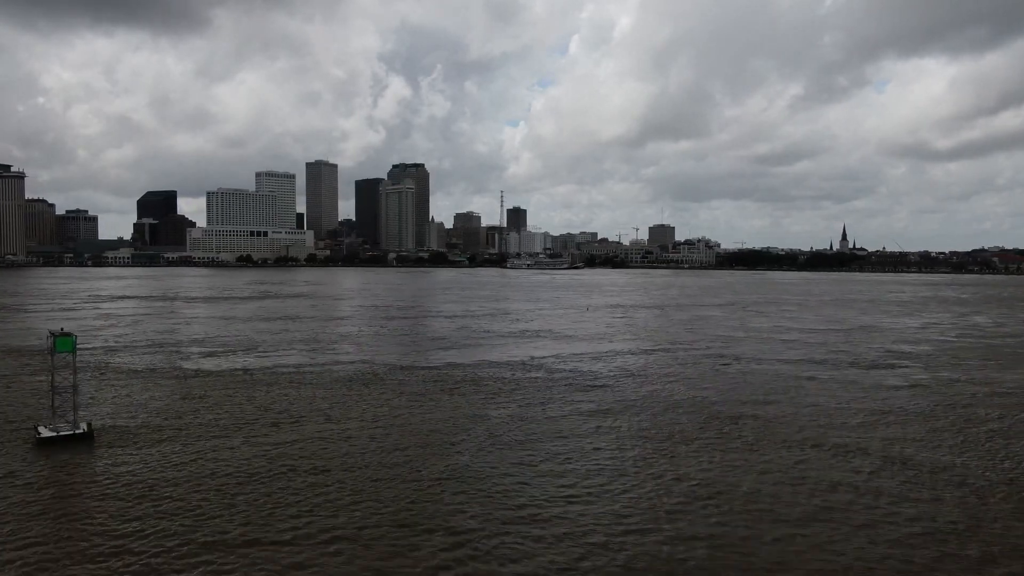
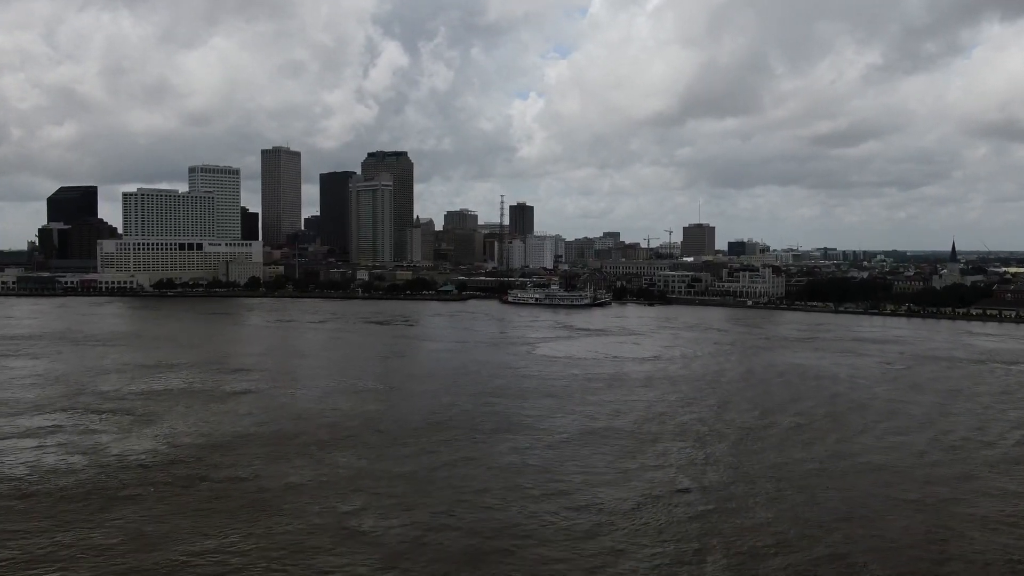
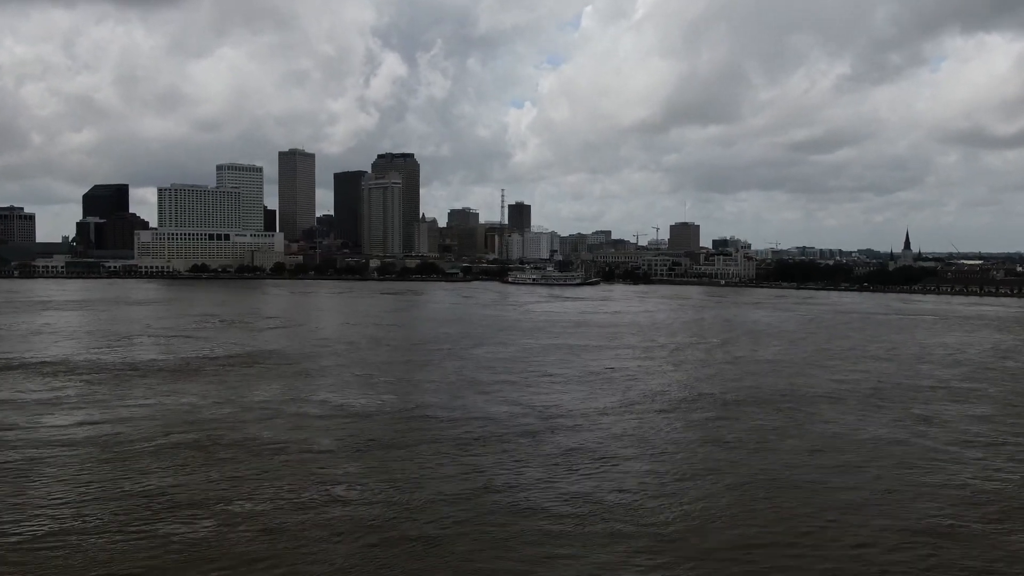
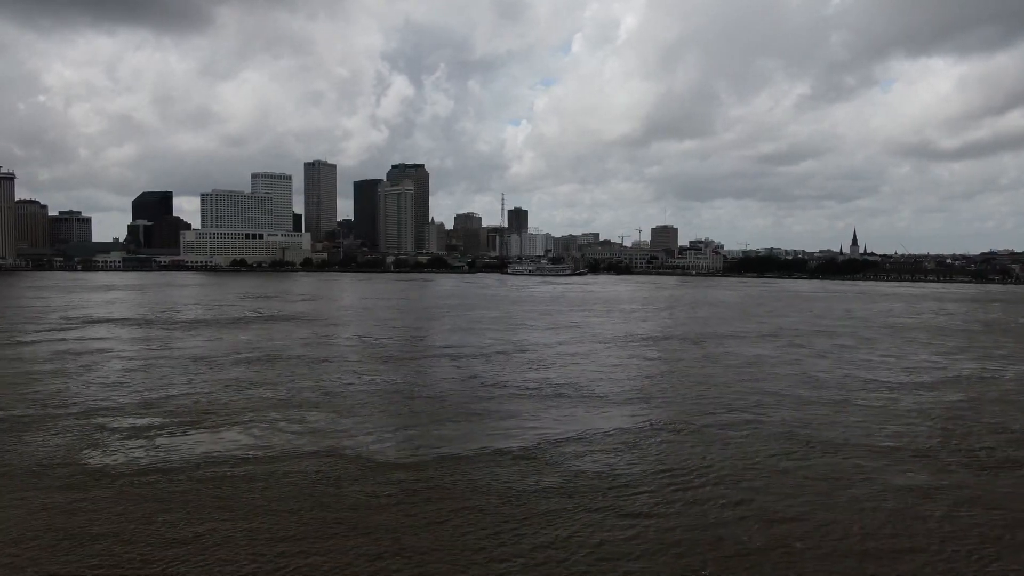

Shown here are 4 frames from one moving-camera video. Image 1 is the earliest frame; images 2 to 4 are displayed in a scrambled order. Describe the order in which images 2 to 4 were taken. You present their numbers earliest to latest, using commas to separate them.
4, 3, 2
